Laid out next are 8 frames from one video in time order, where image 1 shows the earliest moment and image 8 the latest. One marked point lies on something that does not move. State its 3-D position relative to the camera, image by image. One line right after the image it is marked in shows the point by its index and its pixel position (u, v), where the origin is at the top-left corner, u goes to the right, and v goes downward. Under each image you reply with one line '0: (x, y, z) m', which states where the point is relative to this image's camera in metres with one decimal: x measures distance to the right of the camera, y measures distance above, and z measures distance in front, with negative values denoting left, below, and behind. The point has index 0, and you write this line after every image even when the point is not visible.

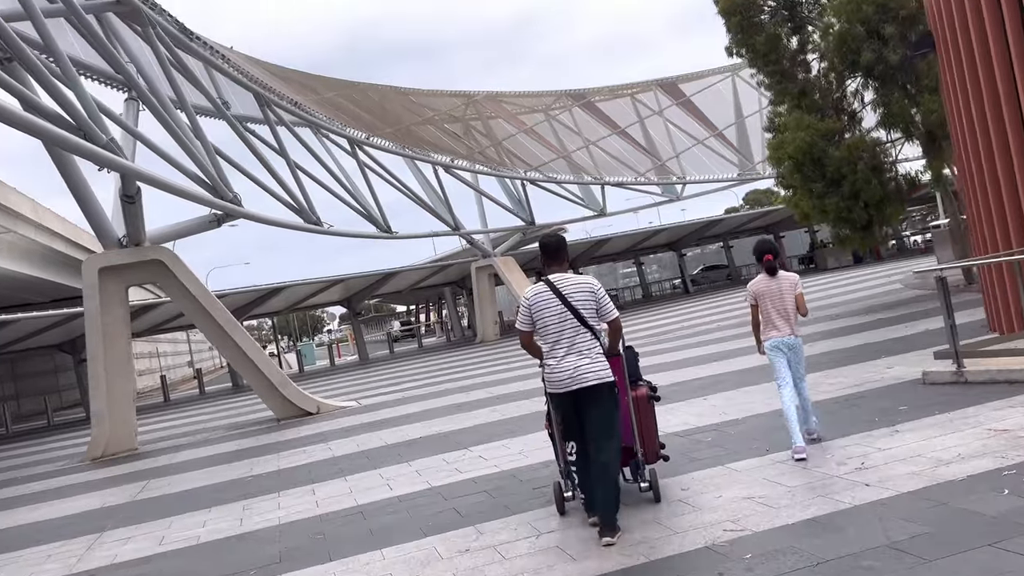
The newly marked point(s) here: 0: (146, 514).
0: (-3.7, -2.3, +8.4) m
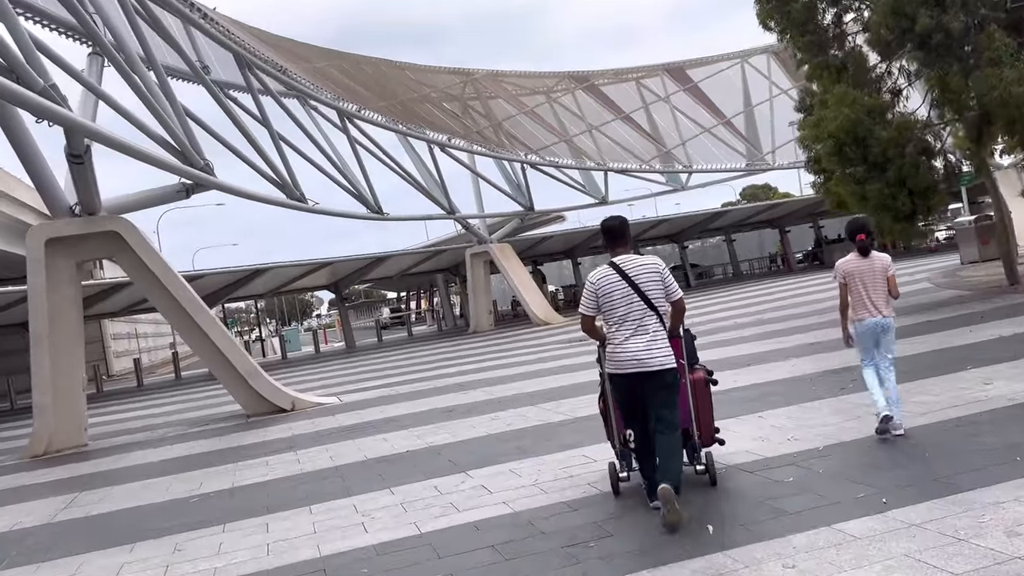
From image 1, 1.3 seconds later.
0: (-3.6, -2.1, +6.6) m
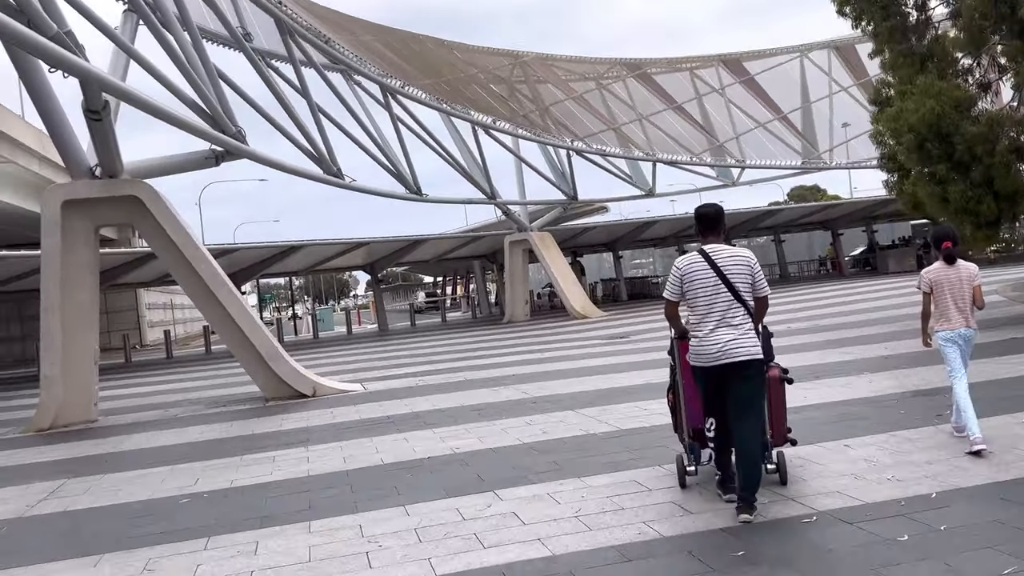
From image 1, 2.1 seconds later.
0: (-3.4, -1.8, +5.8) m
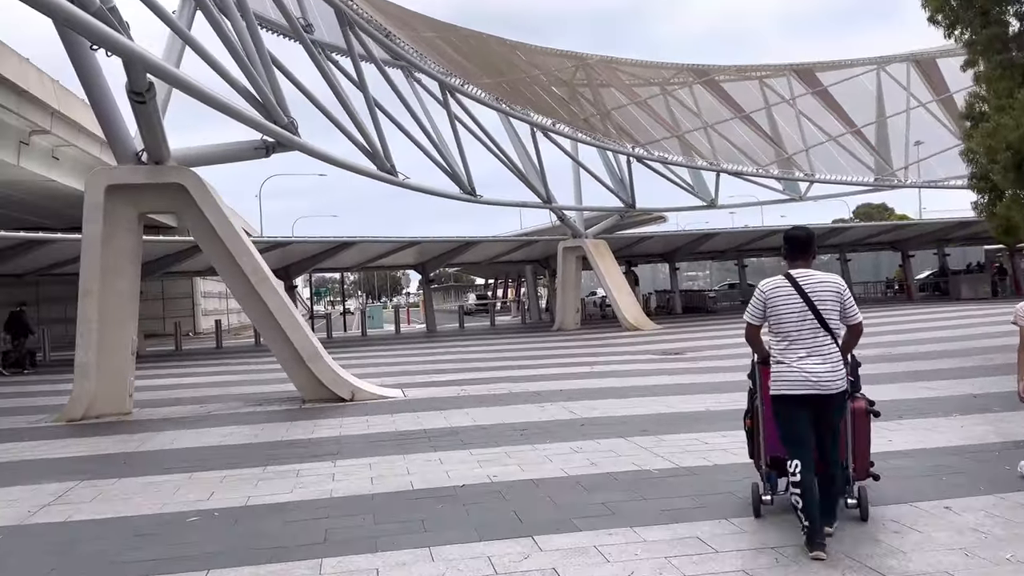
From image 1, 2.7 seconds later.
0: (-3.2, -1.7, +5.2) m
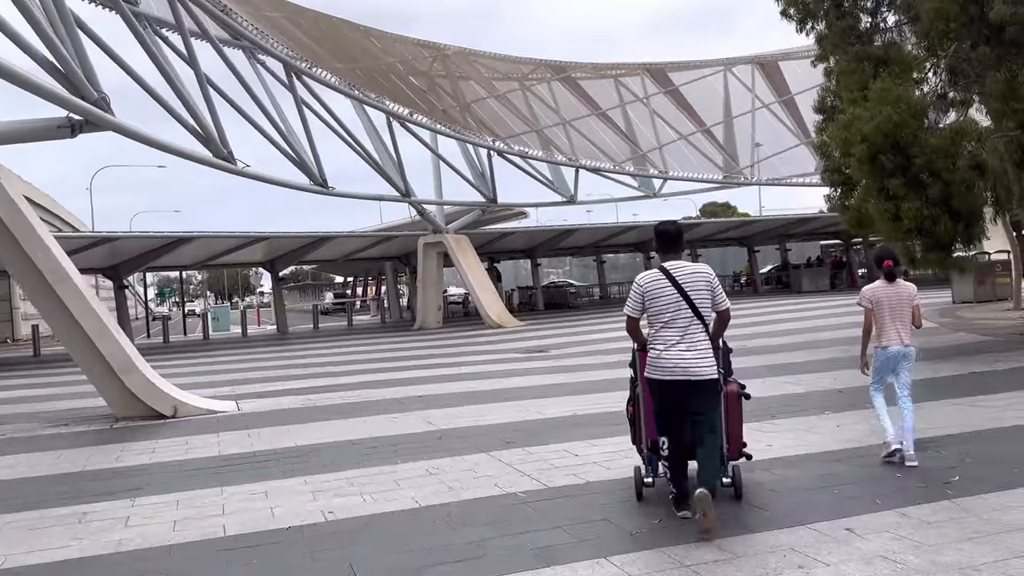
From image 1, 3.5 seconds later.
0: (-4.0, -1.8, +3.6) m
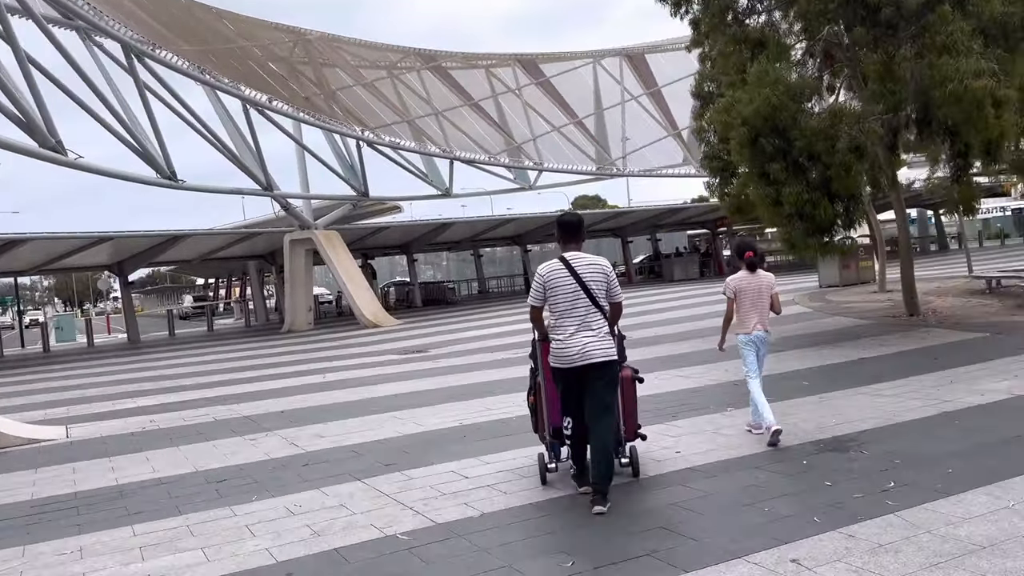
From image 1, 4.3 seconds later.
0: (-4.3, -1.9, +2.0) m
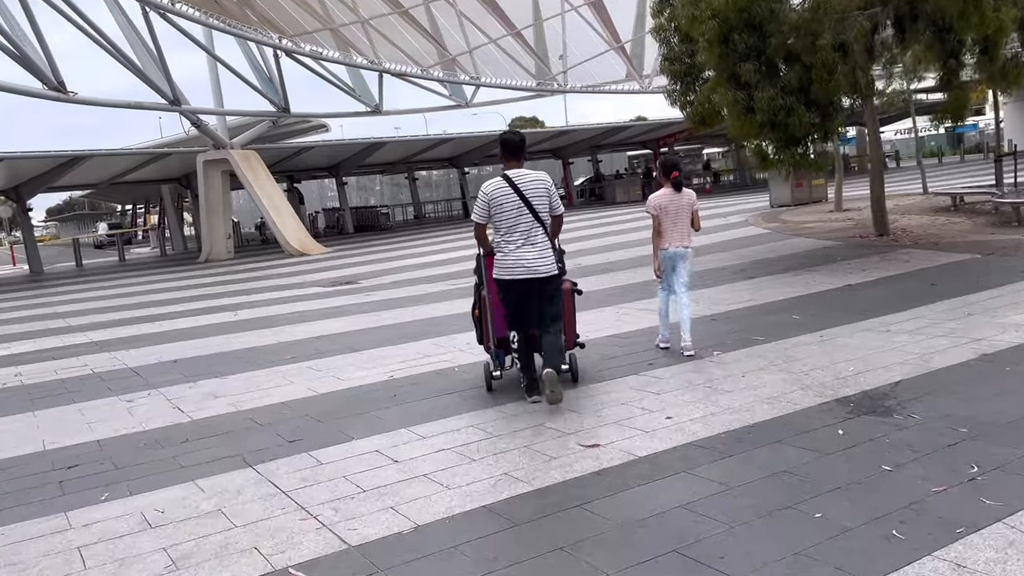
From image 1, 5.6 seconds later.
0: (-4.3, -1.9, +0.3) m
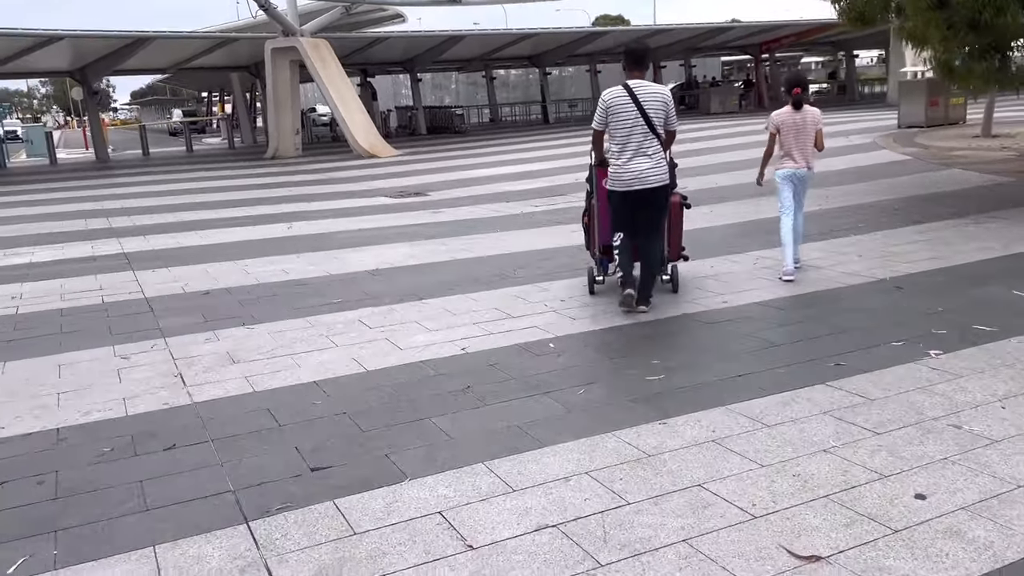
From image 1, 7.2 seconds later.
0: (-4.2, -2.0, -1.0) m
